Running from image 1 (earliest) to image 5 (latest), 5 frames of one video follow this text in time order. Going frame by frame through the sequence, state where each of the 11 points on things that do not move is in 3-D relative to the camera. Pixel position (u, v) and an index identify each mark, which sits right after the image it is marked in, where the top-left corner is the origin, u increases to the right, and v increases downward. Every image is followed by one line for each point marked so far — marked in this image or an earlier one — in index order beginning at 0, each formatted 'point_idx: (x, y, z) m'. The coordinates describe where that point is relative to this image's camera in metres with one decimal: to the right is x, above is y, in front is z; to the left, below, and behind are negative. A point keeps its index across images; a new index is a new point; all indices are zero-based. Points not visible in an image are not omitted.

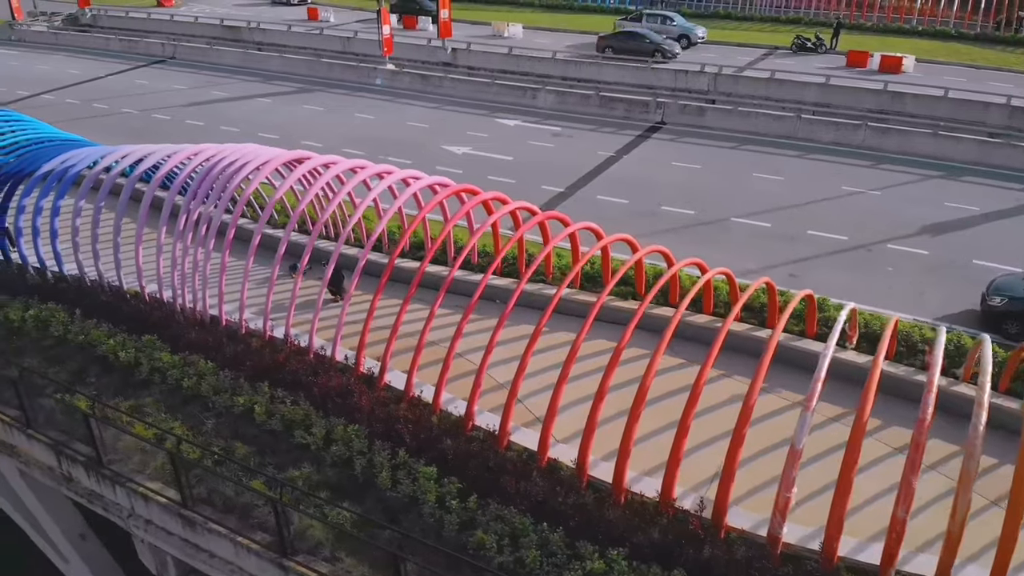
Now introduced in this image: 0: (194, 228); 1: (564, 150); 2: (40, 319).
0: (-4.5, +0.8, +10.8) m
1: (+1.2, +3.3, +18.2) m
2: (-6.6, -0.5, +11.0) m
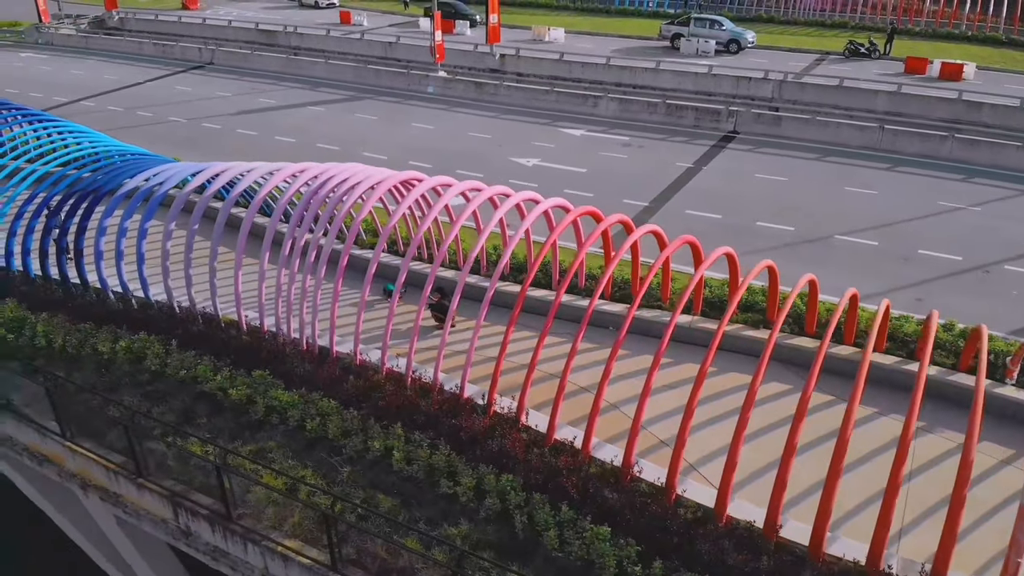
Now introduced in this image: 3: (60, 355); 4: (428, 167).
0: (-2.8, +0.4, +10.1) m
1: (+2.9, +2.9, +17.5) m
2: (-4.9, -0.8, +10.2) m
3: (-6.0, -0.9, +10.4) m
4: (-1.9, +2.7, +17.5) m
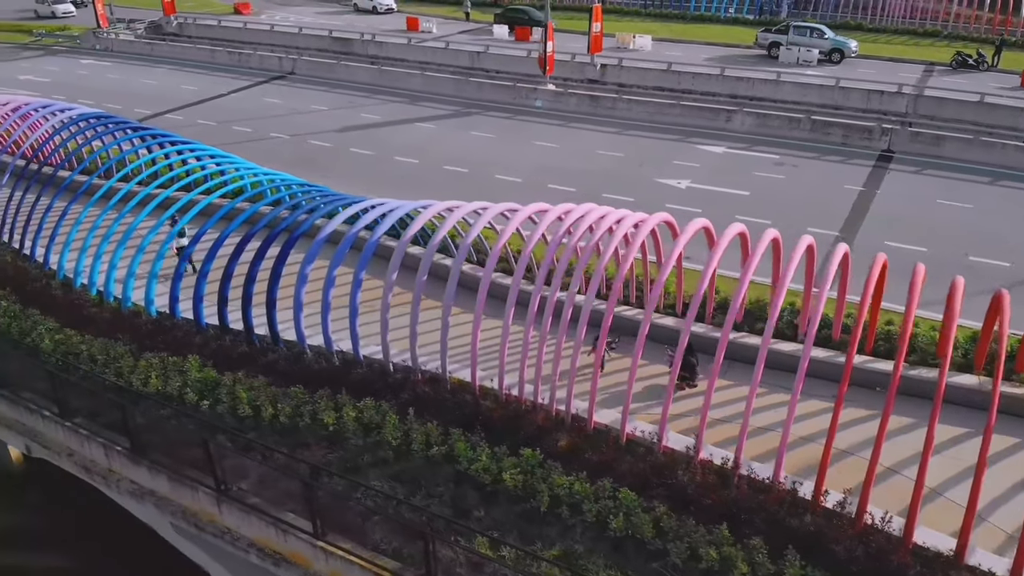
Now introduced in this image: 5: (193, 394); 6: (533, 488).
0: (+0.4, -0.3, +8.7) m
1: (+6.0, +2.2, +16.2) m
2: (-1.7, -1.5, +8.8) m
3: (-2.8, -1.6, +9.0) m
4: (+1.3, +2.0, +16.2) m
5: (-3.9, -1.3, +9.5) m
6: (+0.2, -2.0, +7.8) m
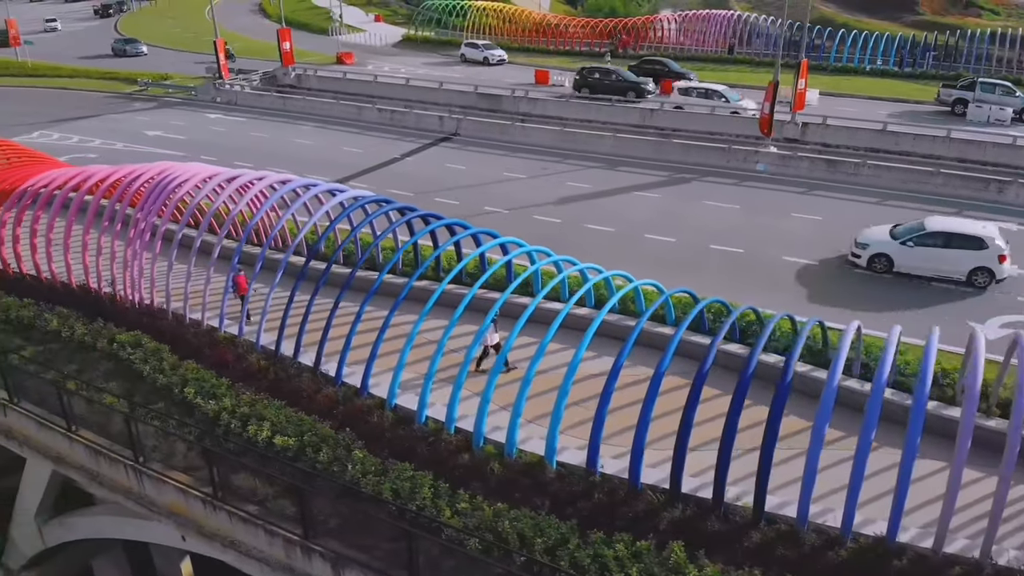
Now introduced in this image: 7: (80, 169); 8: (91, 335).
0: (+6.1, -1.8, +6.4) m
1: (+11.5, +0.3, +14.1) m
2: (+4.0, -3.0, +6.4) m
3: (+2.9, -3.1, +6.5) m
4: (+6.8, +0.2, +14.0) m
5: (+1.8, -2.8, +7.0) m
6: (+5.9, -3.5, +5.4) m
7: (-7.5, +2.1, +13.5) m
8: (-6.3, -0.7, +11.6) m
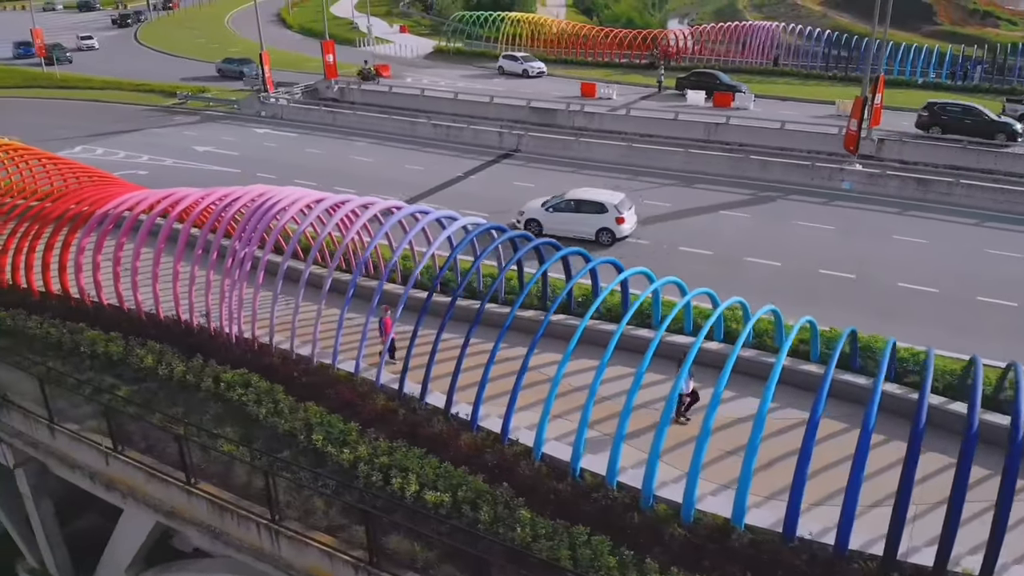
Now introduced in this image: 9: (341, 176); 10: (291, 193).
0: (+8.0, -2.2, +5.6) m
1: (+13.3, -0.2, +13.4) m
2: (+5.9, -3.4, +5.6) m
3: (+4.8, -3.5, +5.7) m
4: (+8.6, -0.3, +13.3) m
5: (+3.7, -3.2, +6.2) m
6: (+7.8, -3.9, +4.7) m
7: (-5.7, +1.6, +12.7) m
8: (-4.4, -1.2, +10.8) m
9: (-4.3, +2.8, +19.5) m
10: (-3.4, +1.5, +12.0) m
